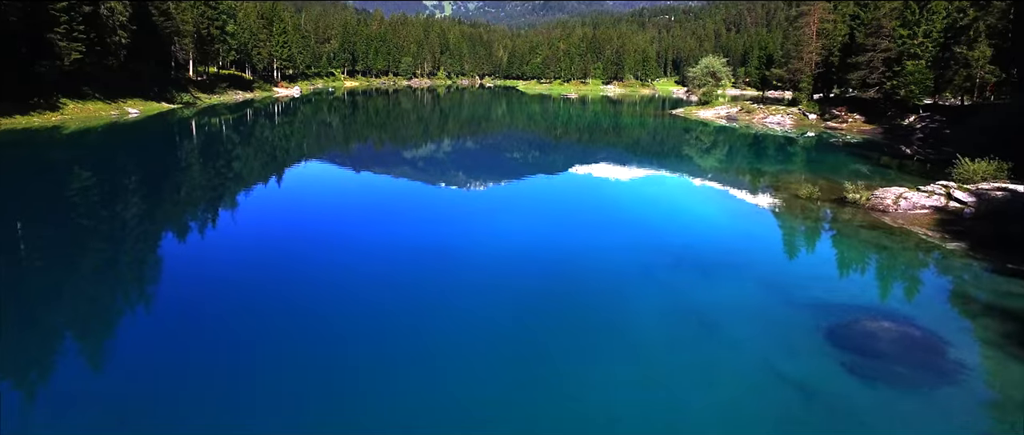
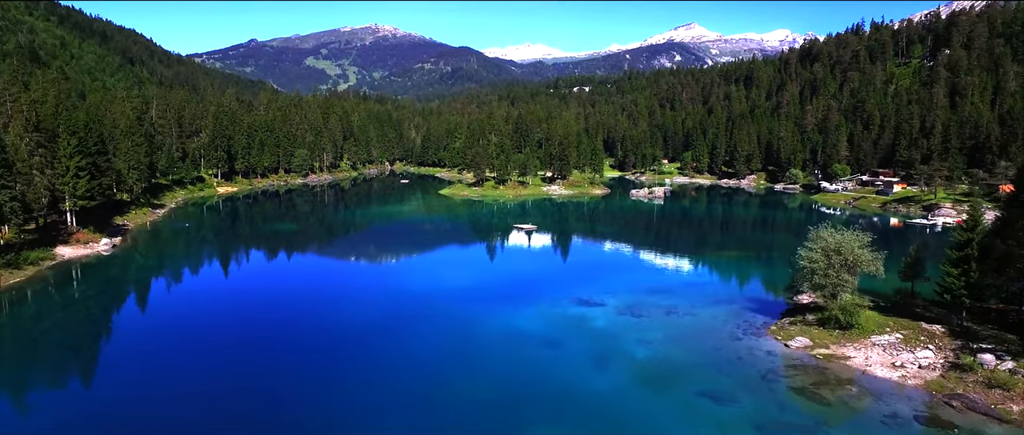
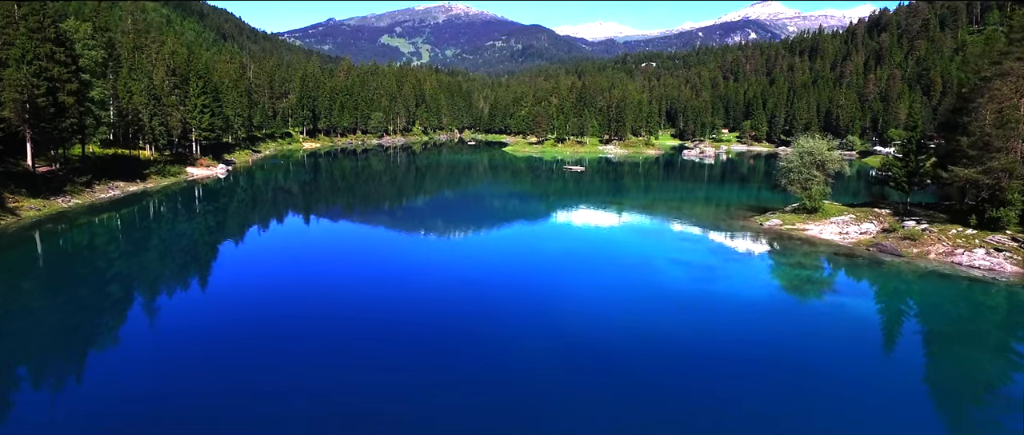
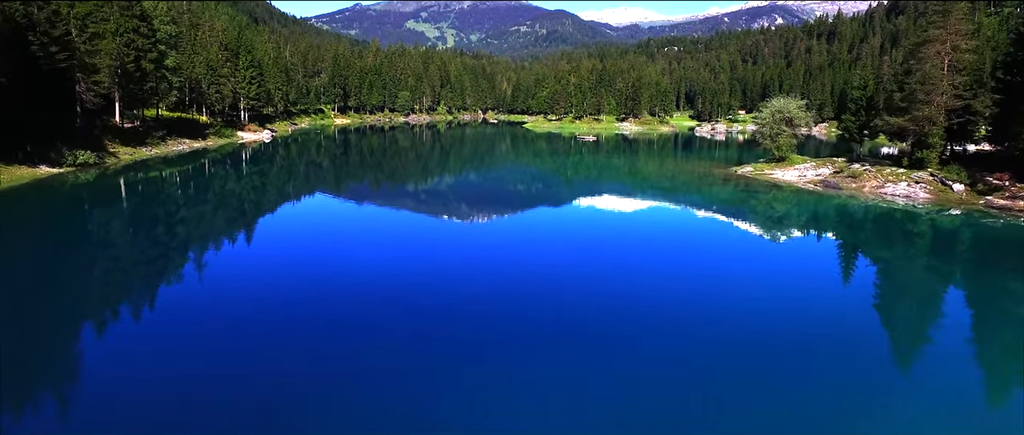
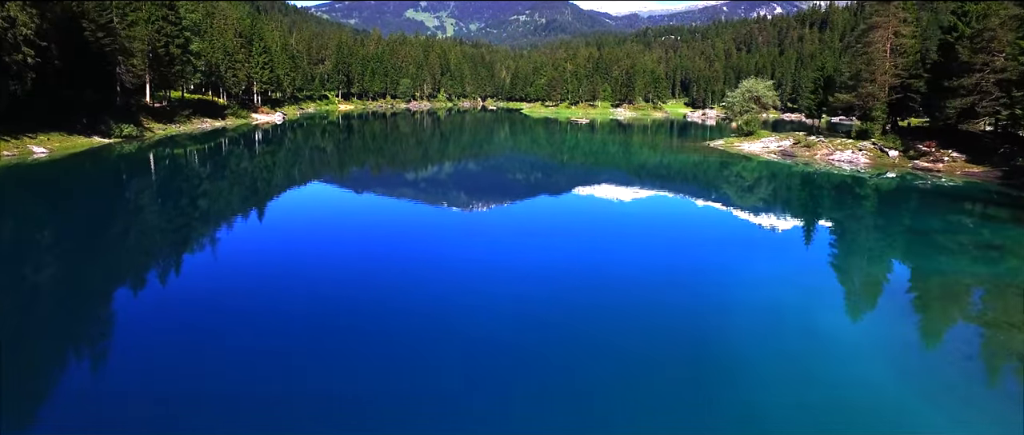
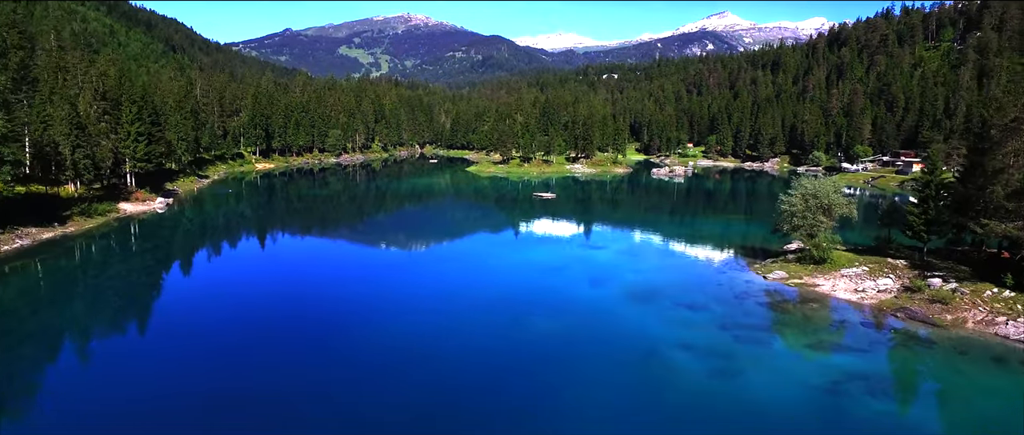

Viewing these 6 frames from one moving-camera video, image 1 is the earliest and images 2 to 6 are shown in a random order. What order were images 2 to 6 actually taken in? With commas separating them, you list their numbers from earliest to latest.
5, 4, 3, 6, 2
